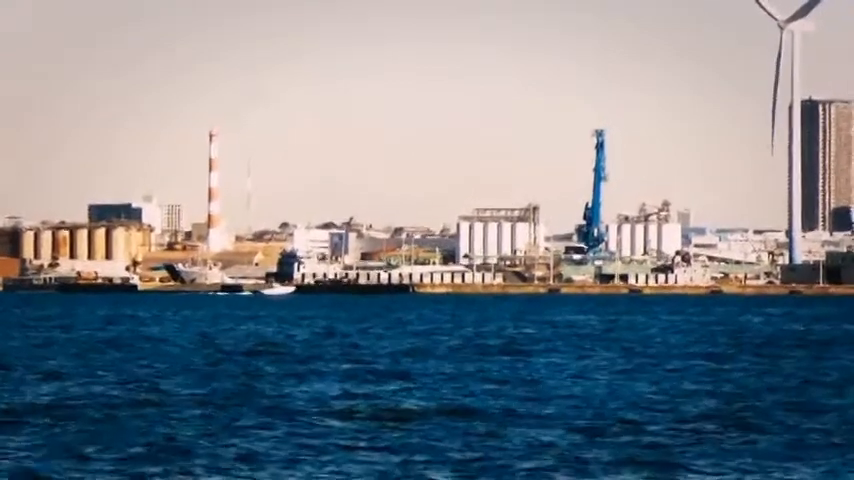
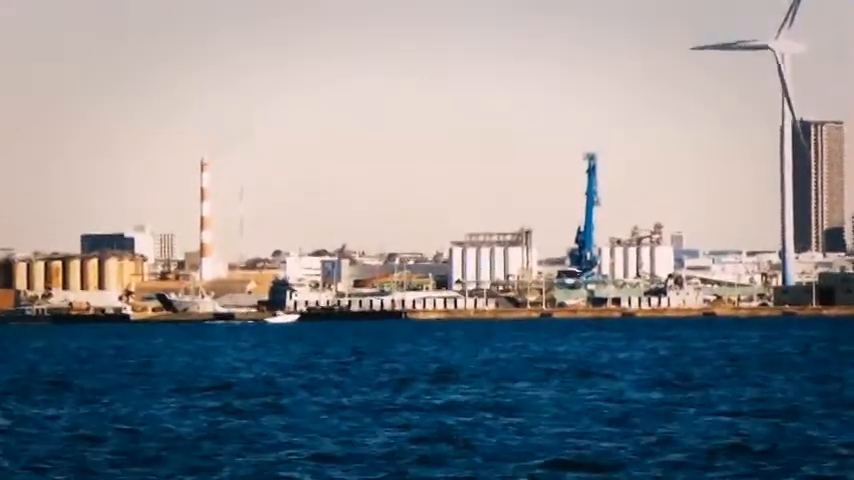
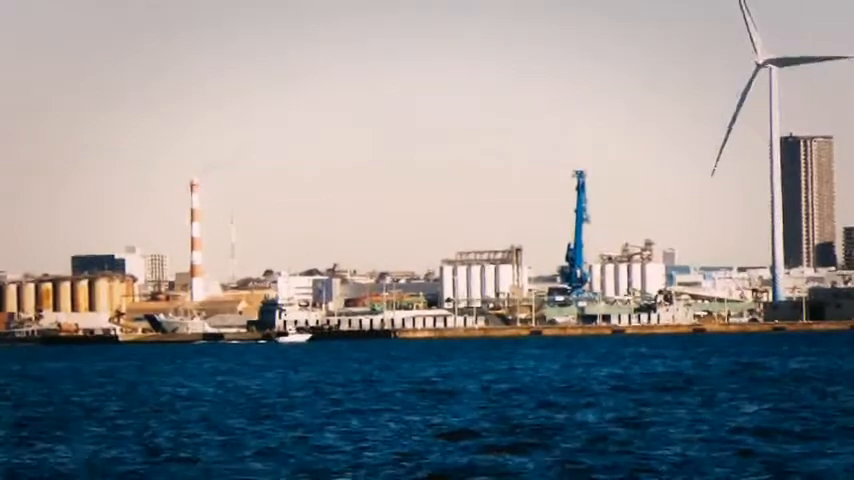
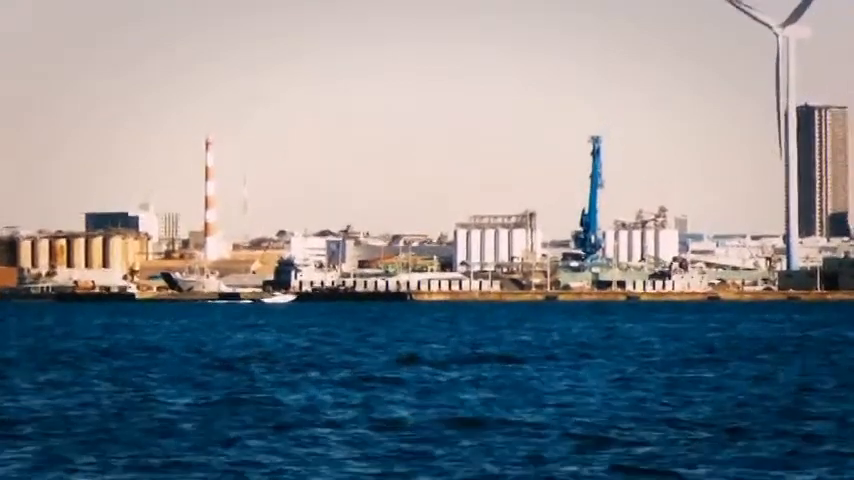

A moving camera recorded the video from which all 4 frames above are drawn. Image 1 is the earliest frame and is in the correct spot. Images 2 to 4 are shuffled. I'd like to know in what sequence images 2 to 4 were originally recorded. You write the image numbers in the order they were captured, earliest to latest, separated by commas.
4, 2, 3
